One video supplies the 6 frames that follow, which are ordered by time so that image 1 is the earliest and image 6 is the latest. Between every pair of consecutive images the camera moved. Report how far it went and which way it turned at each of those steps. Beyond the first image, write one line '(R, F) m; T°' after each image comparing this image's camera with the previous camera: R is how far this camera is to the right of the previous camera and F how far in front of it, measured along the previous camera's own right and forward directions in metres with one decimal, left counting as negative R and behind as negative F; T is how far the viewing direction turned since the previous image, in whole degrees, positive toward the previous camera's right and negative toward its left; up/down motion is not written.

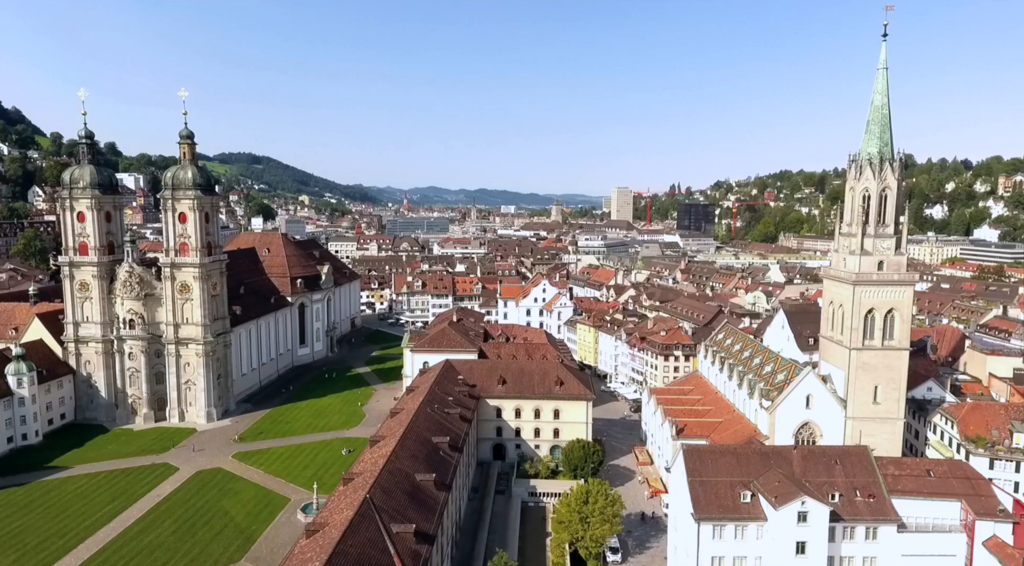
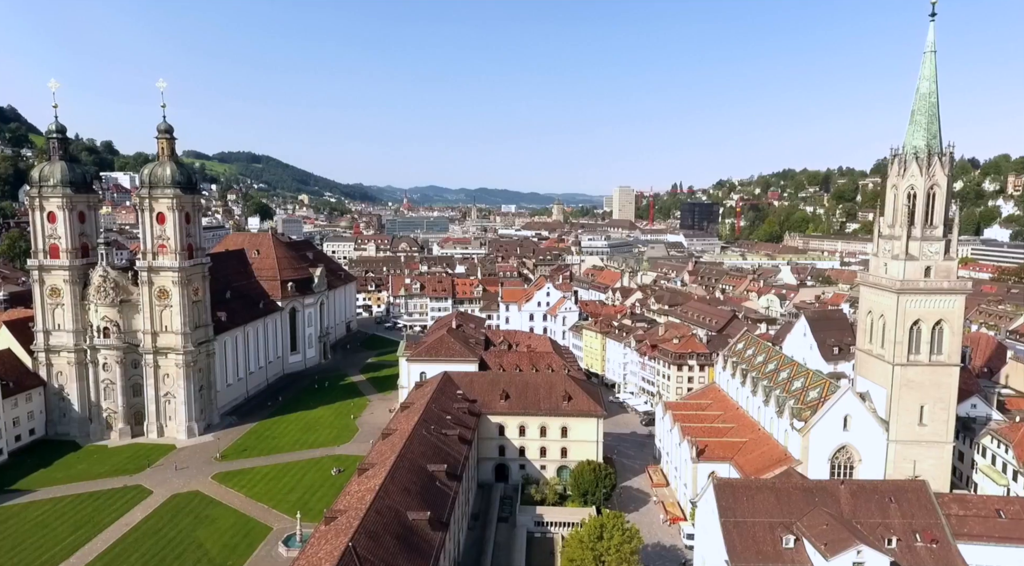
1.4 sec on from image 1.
(-0.2, +4.4) m; 0°
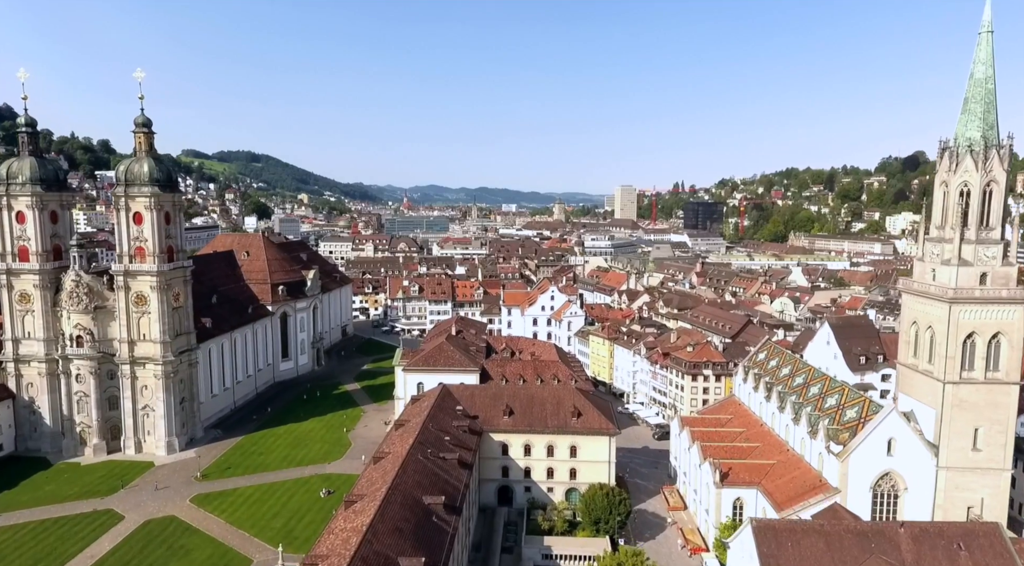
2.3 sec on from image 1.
(-0.3, +4.1) m; 0°
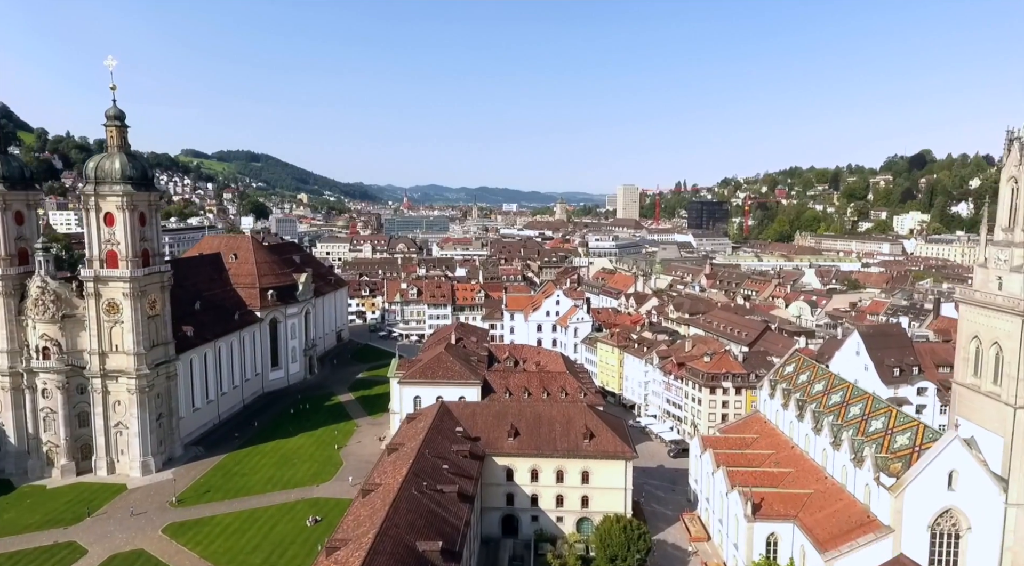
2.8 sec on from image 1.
(-0.3, +4.4) m; 0°
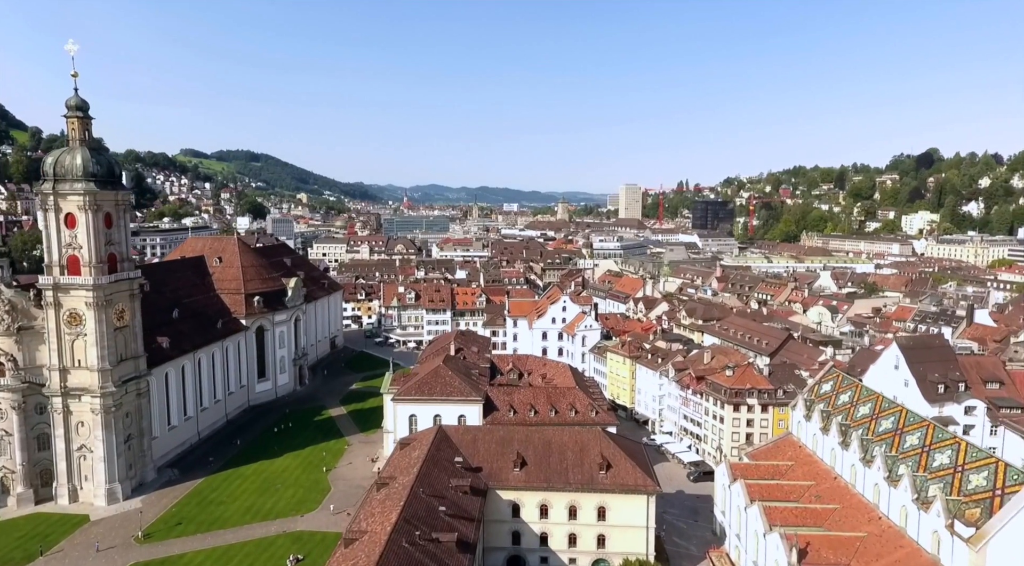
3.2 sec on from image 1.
(-0.3, +4.9) m; 0°
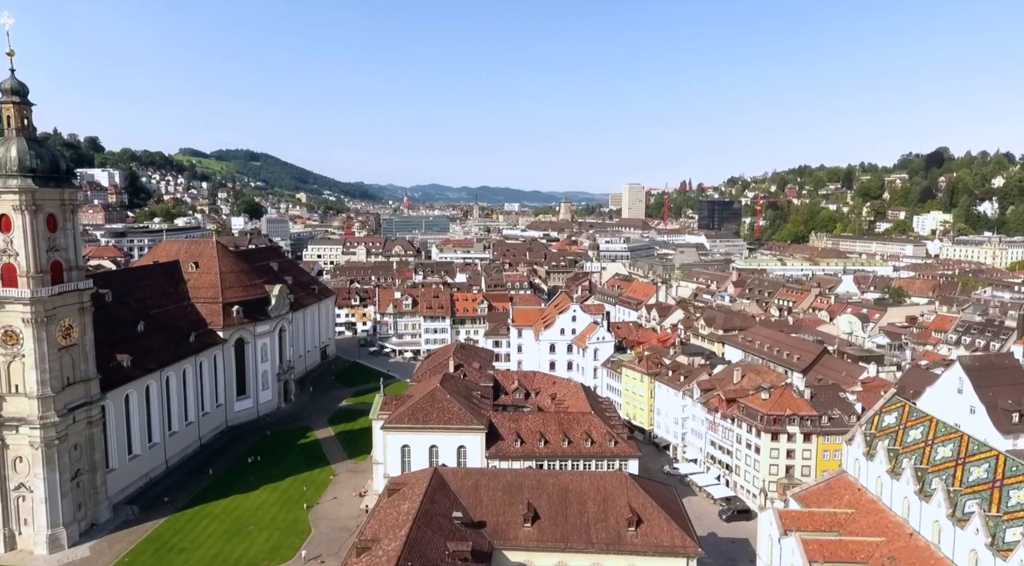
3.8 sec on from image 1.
(-0.4, +6.4) m; 0°
